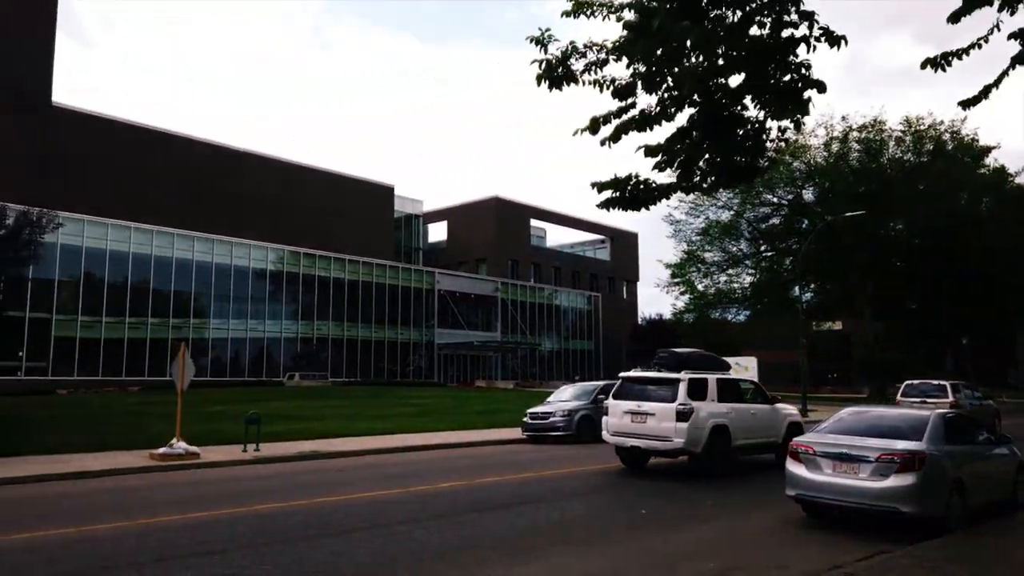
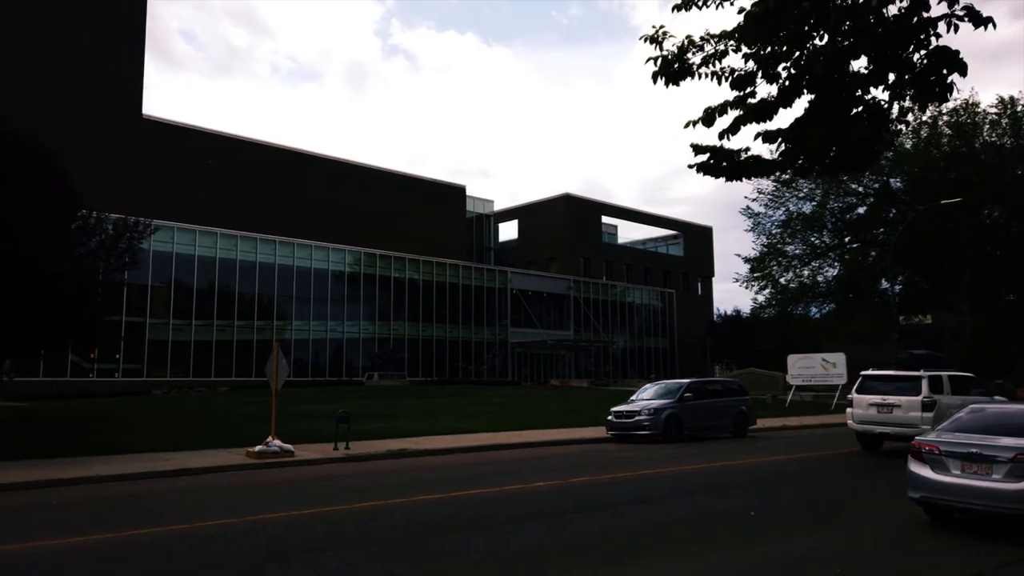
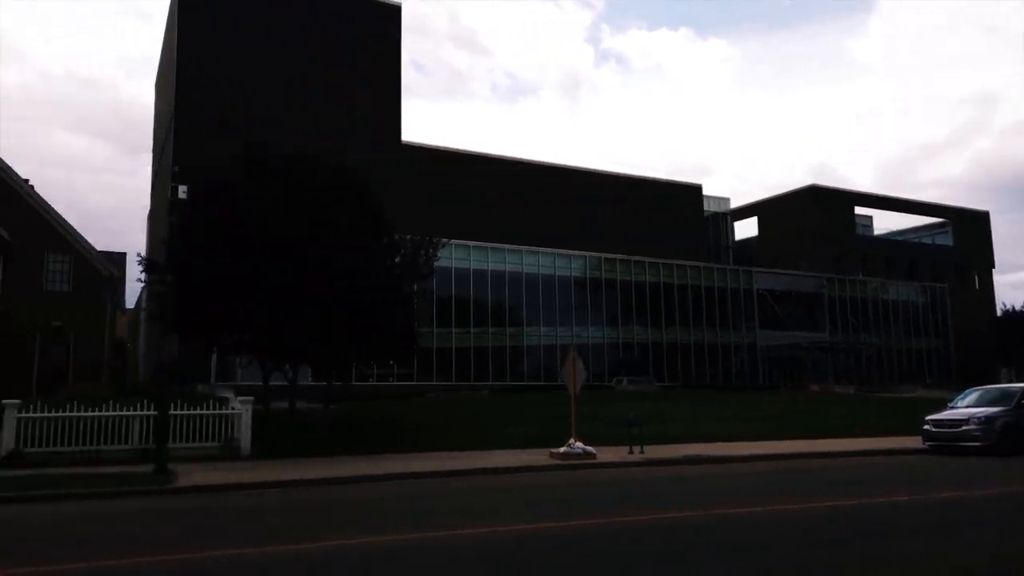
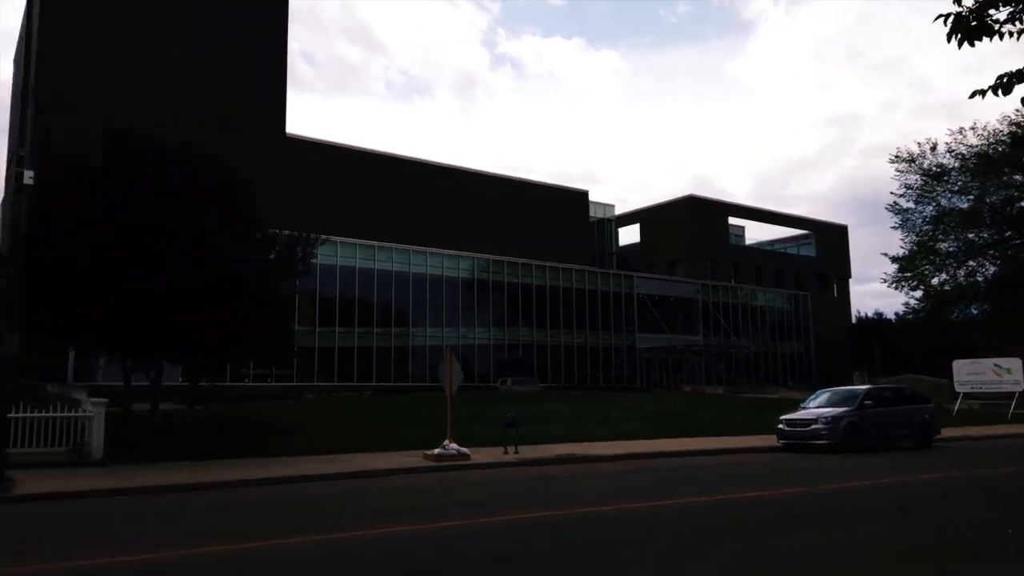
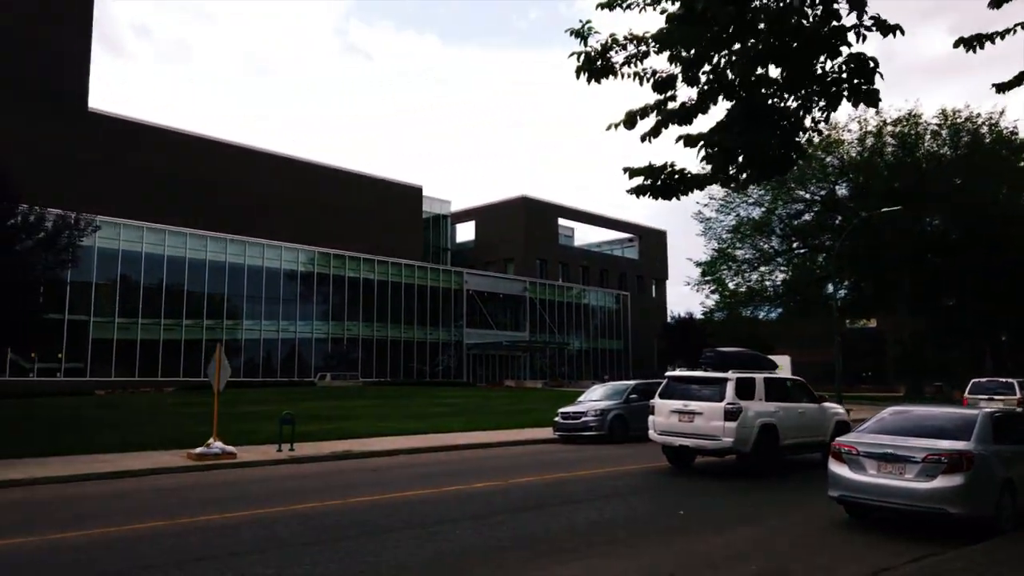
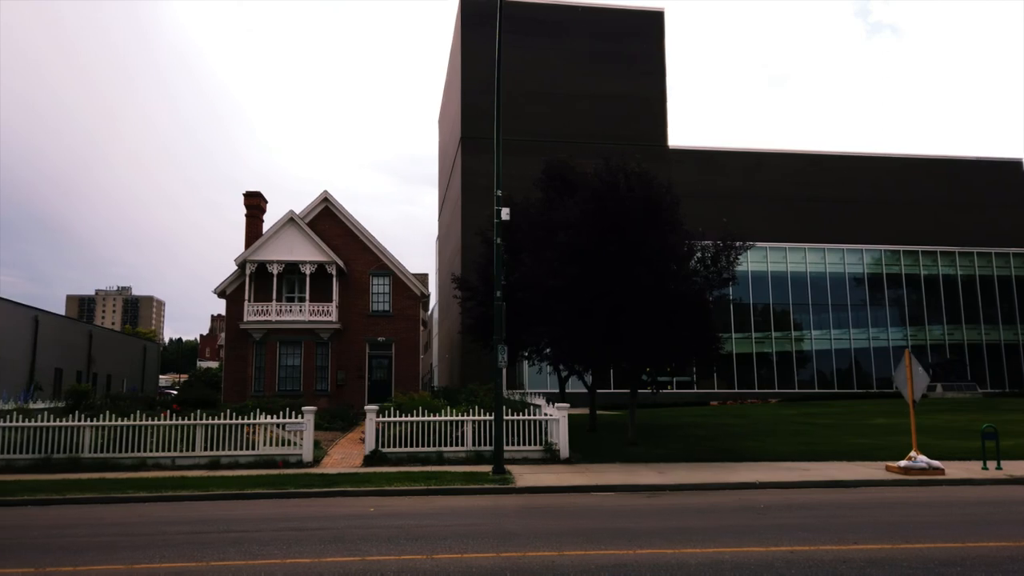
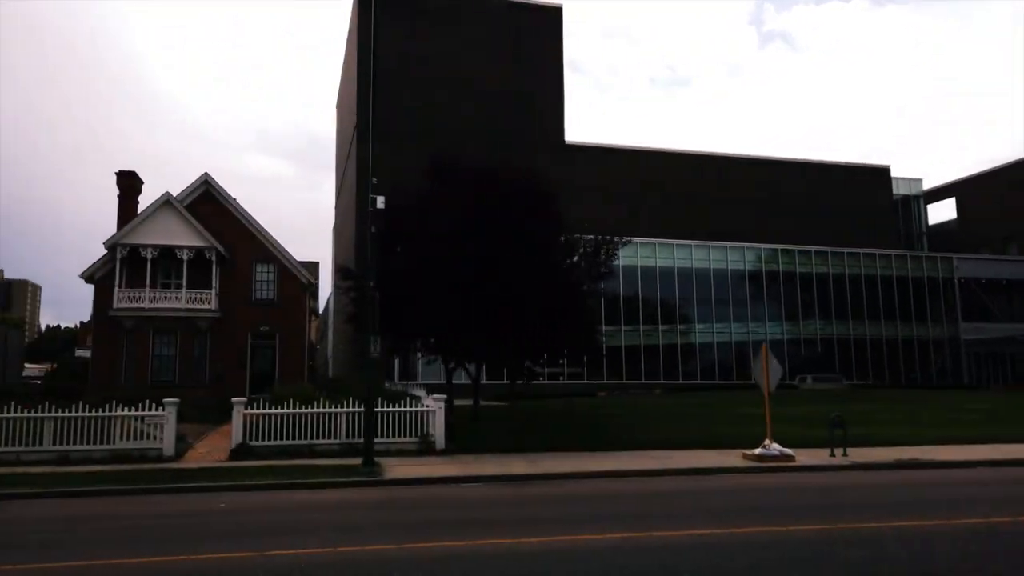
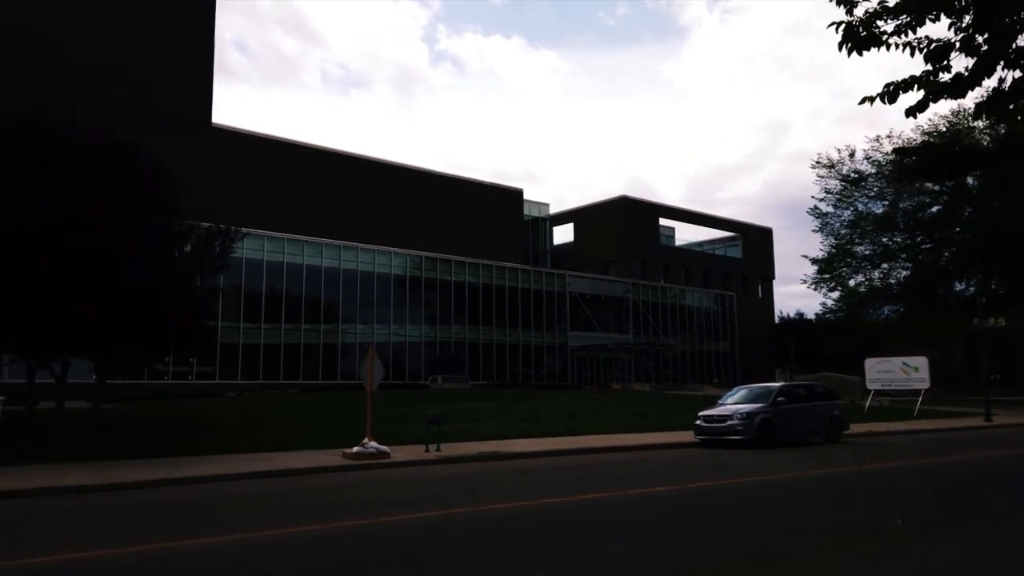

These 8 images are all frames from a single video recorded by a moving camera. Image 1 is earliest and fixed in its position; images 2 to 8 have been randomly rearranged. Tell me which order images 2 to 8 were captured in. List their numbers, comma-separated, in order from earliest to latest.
5, 2, 8, 4, 3, 7, 6
